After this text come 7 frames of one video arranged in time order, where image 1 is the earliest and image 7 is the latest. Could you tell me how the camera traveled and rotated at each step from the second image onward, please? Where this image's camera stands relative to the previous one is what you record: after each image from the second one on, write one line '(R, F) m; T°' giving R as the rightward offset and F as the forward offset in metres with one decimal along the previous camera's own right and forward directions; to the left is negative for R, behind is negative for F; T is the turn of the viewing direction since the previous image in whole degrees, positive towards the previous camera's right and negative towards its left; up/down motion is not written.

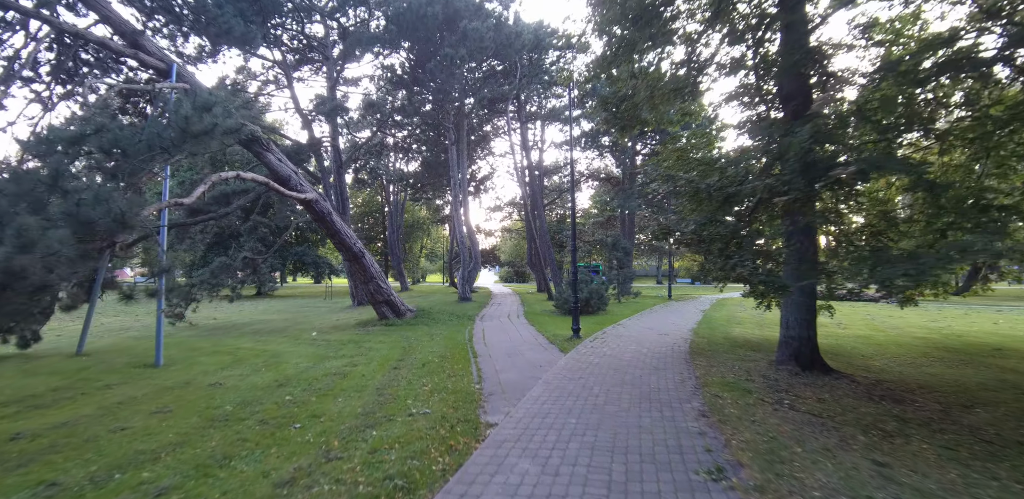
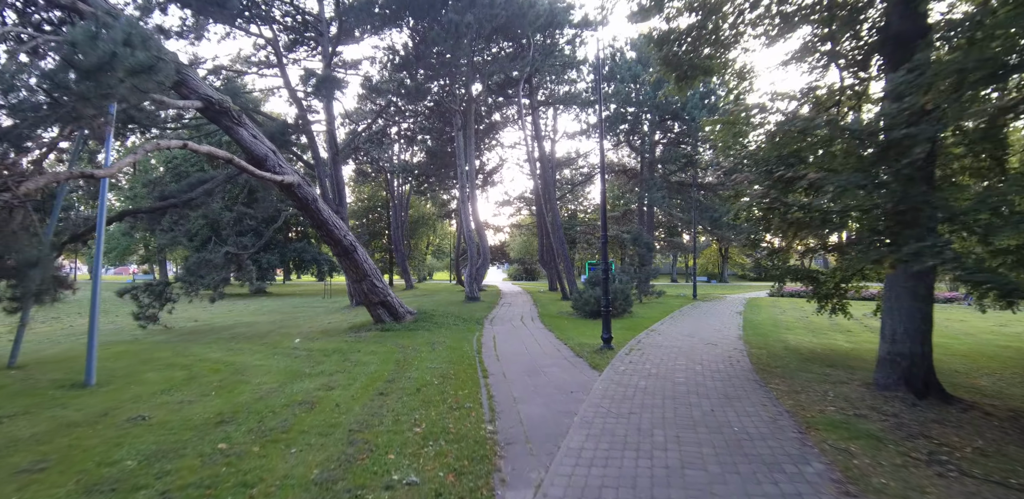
(-0.2, +1.8) m; -1°
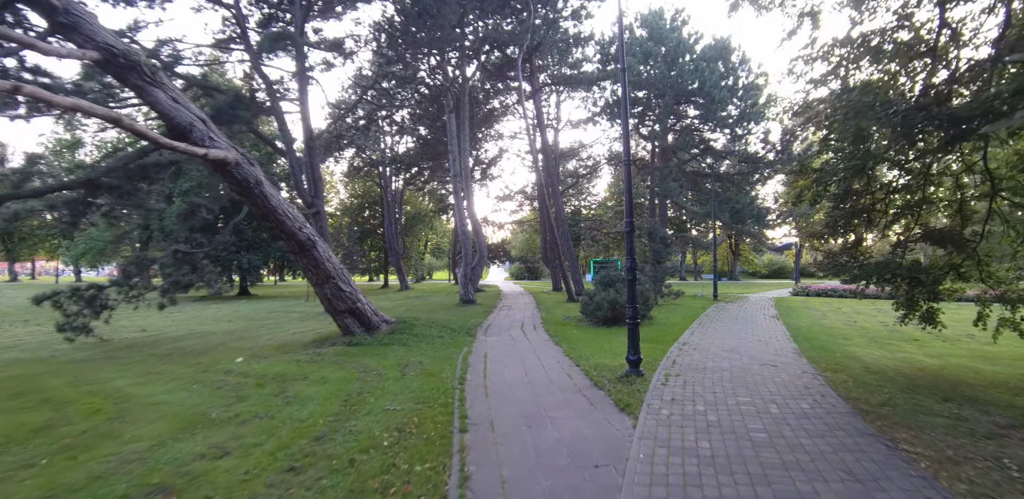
(+0.1, +2.1) m; 0°
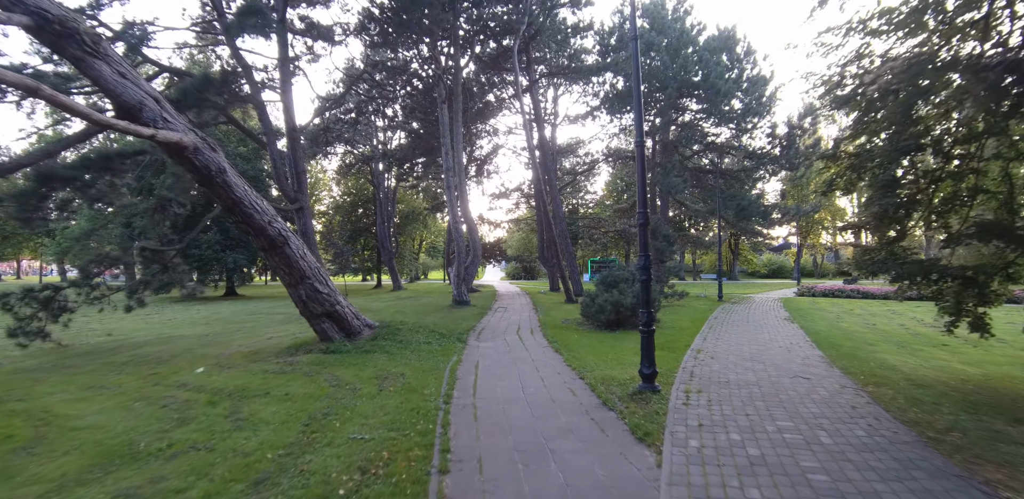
(0.0, +0.9) m; +1°
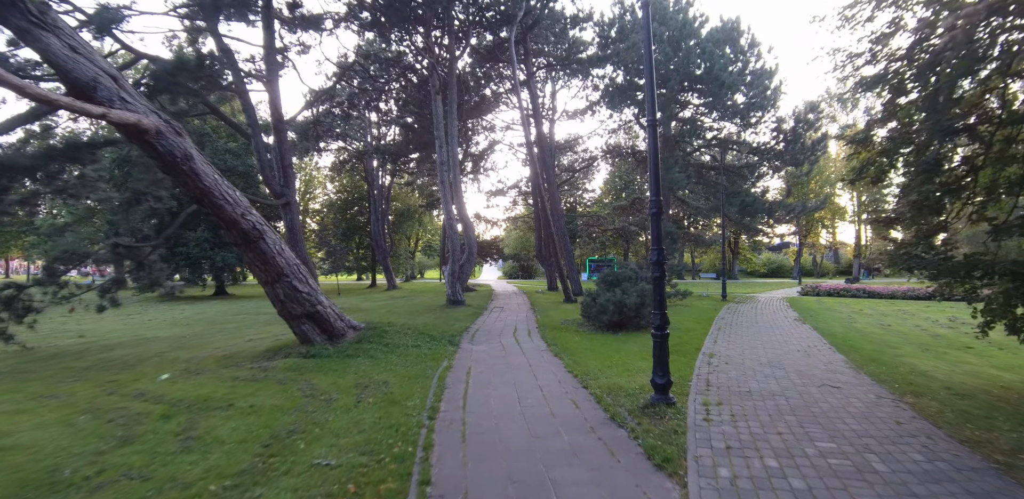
(0.0, +0.6) m; 0°
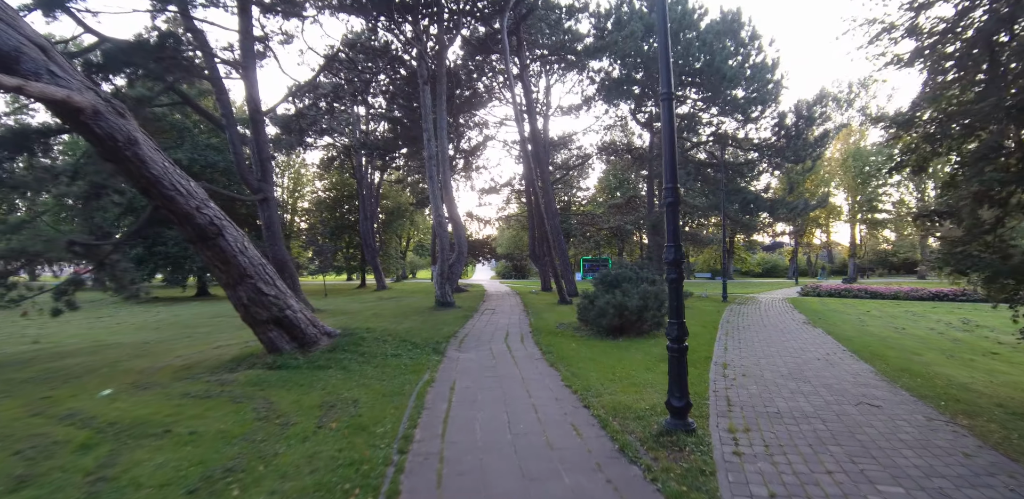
(0.0, +0.8) m; +1°
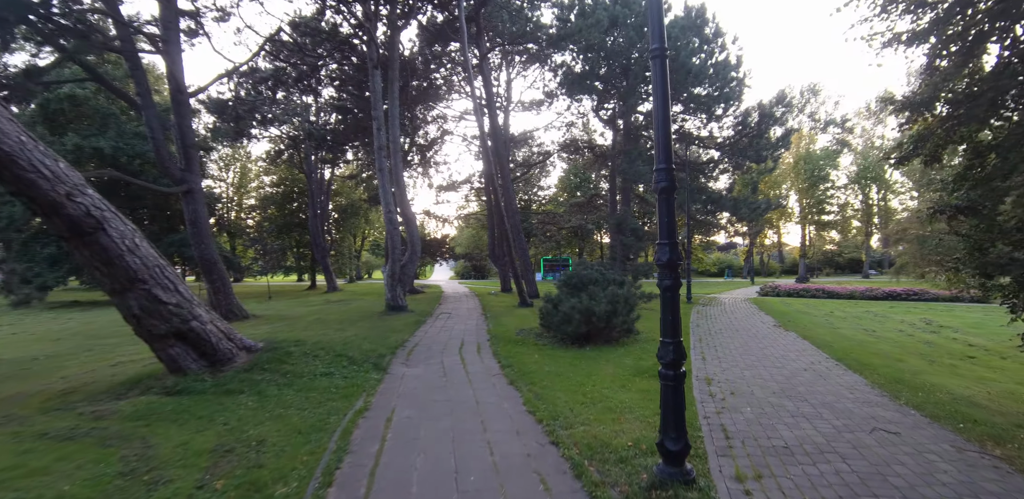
(+0.1, +1.0) m; +5°
